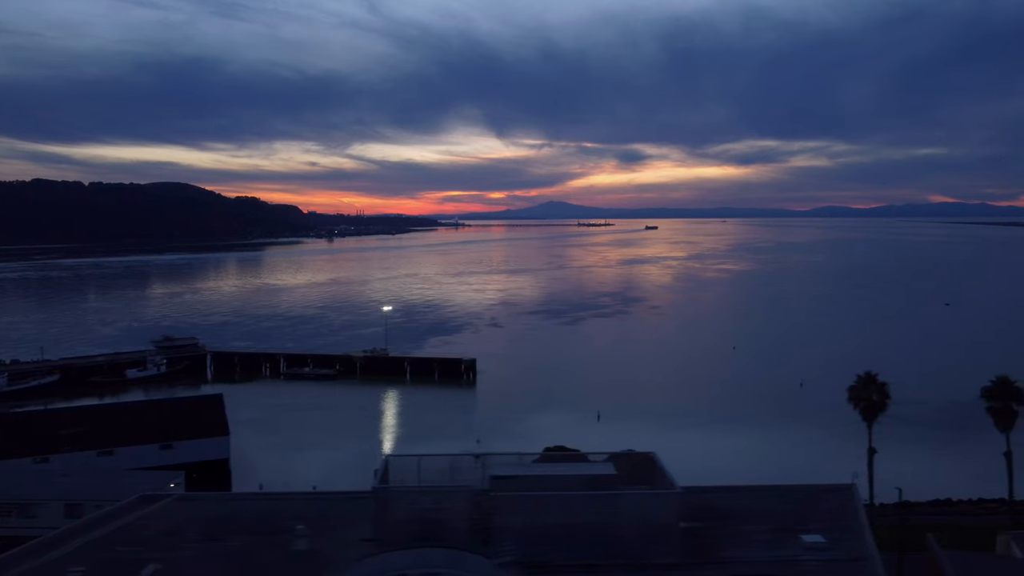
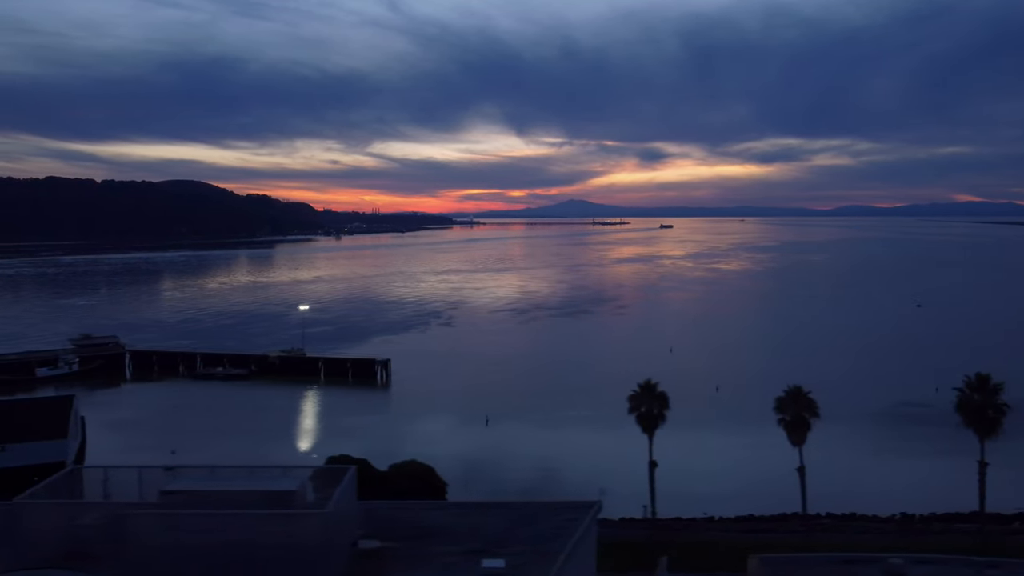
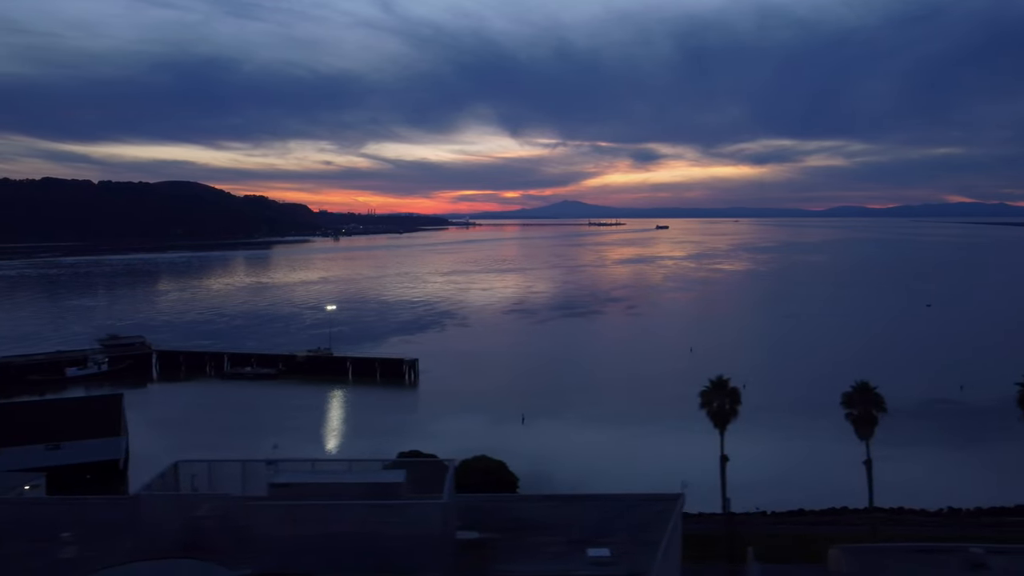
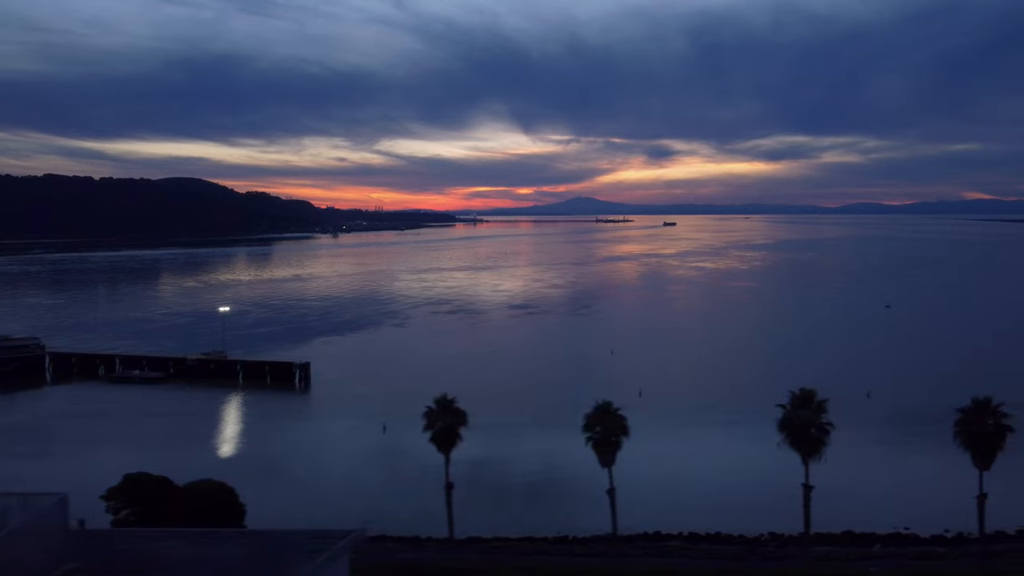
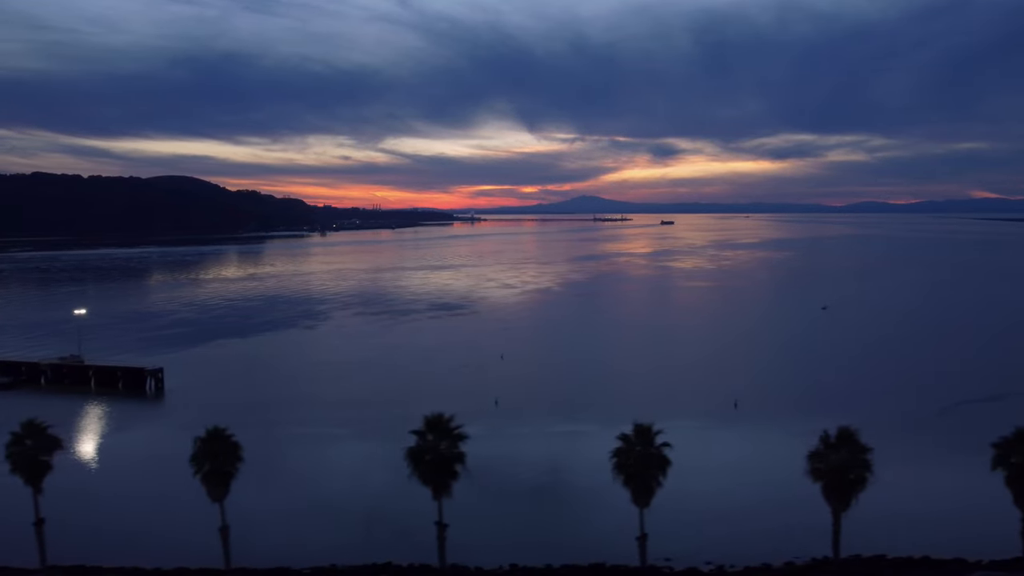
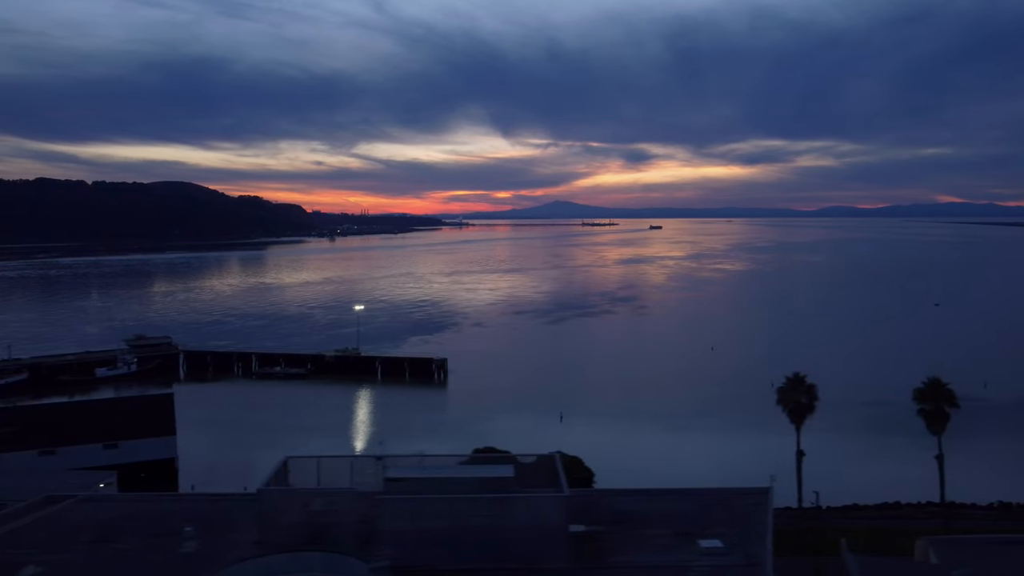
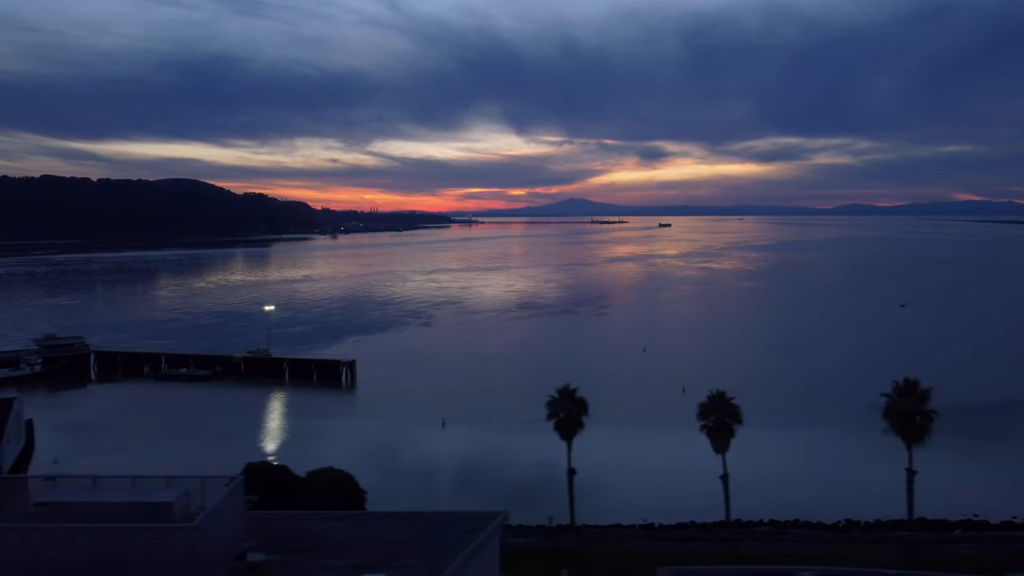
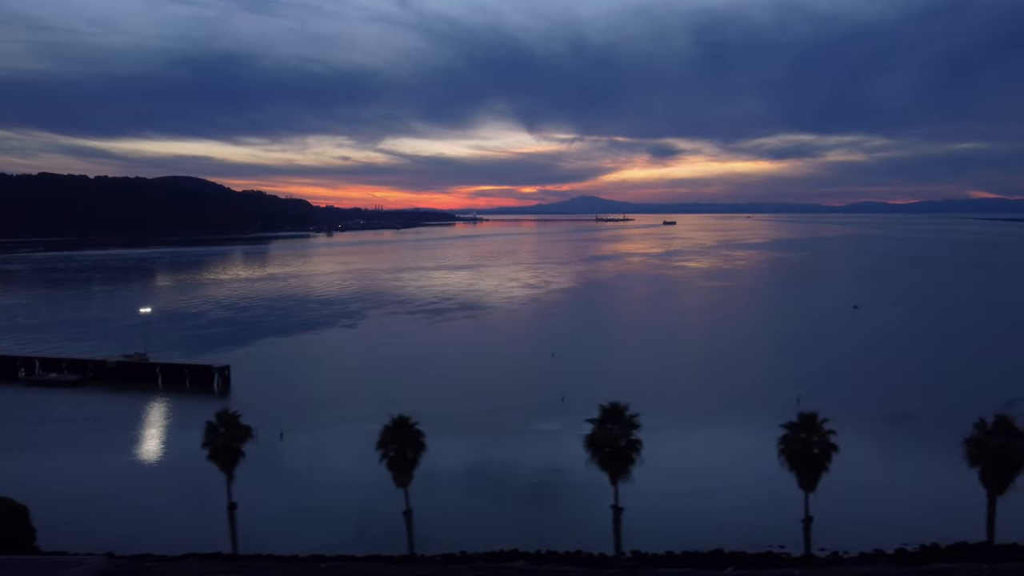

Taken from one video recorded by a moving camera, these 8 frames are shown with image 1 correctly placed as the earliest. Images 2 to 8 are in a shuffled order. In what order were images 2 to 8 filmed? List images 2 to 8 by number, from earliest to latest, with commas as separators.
6, 3, 2, 7, 4, 8, 5
